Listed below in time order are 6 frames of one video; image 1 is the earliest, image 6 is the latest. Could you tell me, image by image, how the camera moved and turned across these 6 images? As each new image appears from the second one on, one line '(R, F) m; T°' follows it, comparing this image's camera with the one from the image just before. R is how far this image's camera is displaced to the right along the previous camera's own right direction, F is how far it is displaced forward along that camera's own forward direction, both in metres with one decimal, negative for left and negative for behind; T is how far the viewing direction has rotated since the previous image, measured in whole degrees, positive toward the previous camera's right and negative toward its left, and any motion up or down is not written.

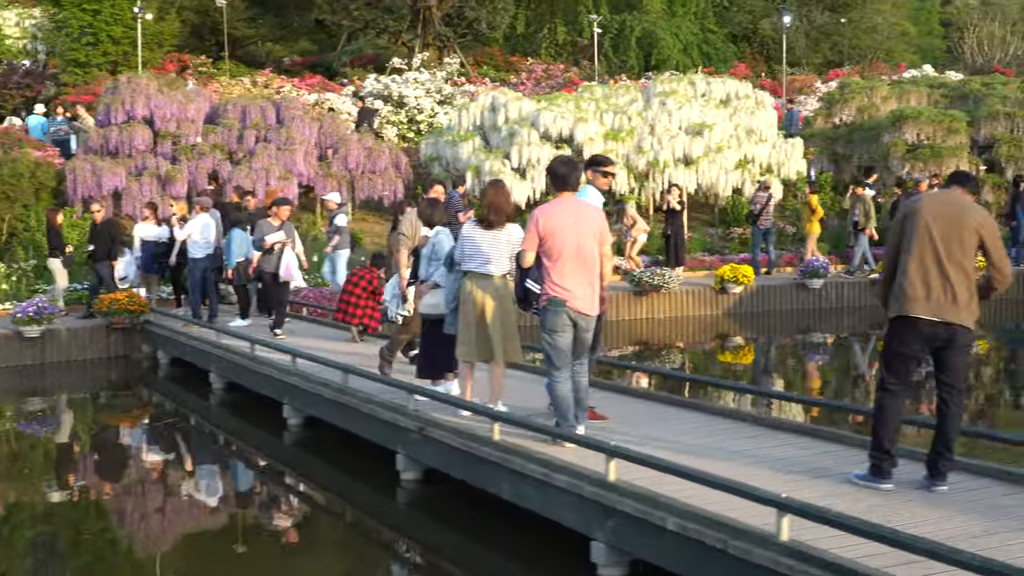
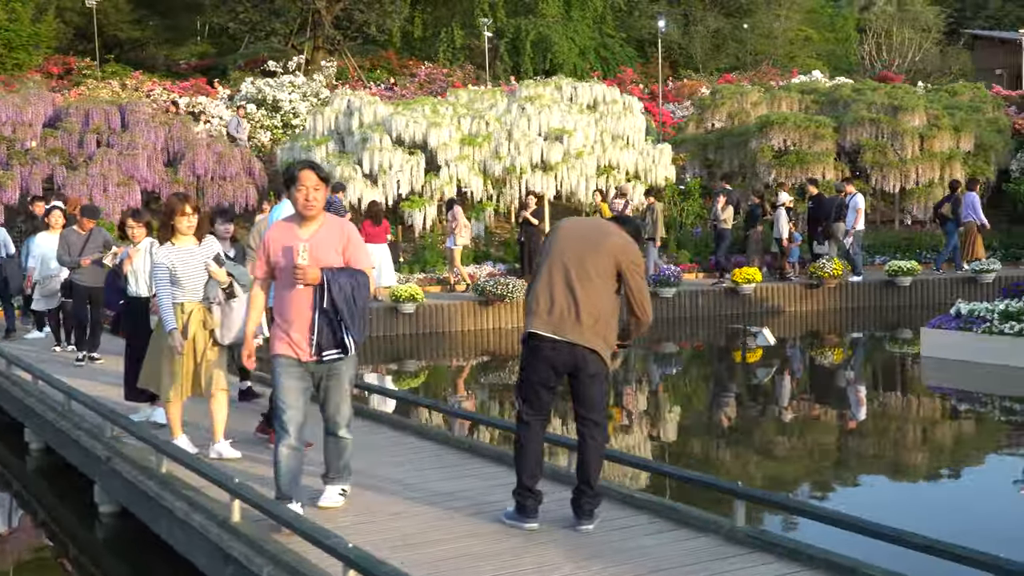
(+1.1, +0.4) m; +3°
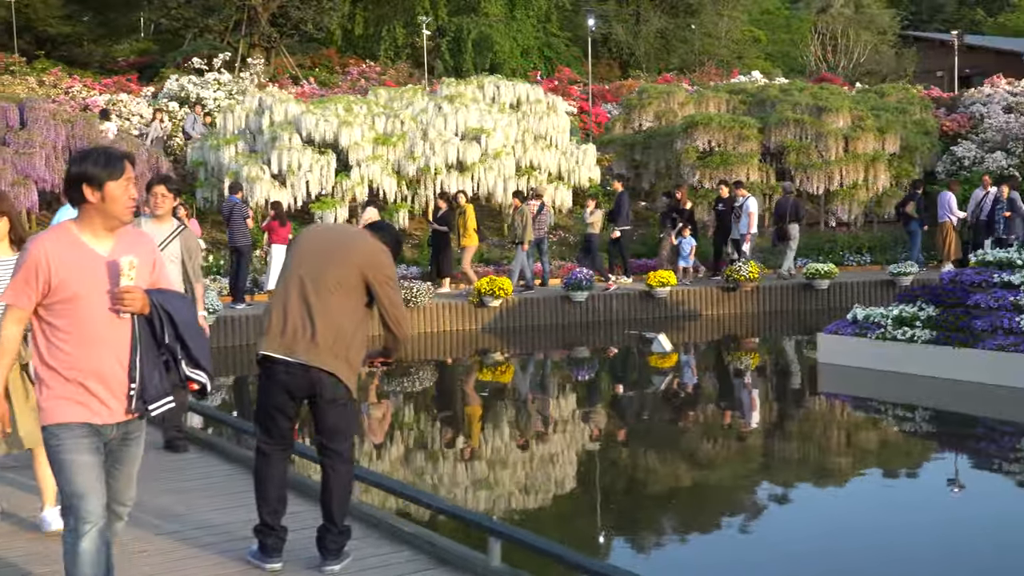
(+0.7, +0.4) m; +2°
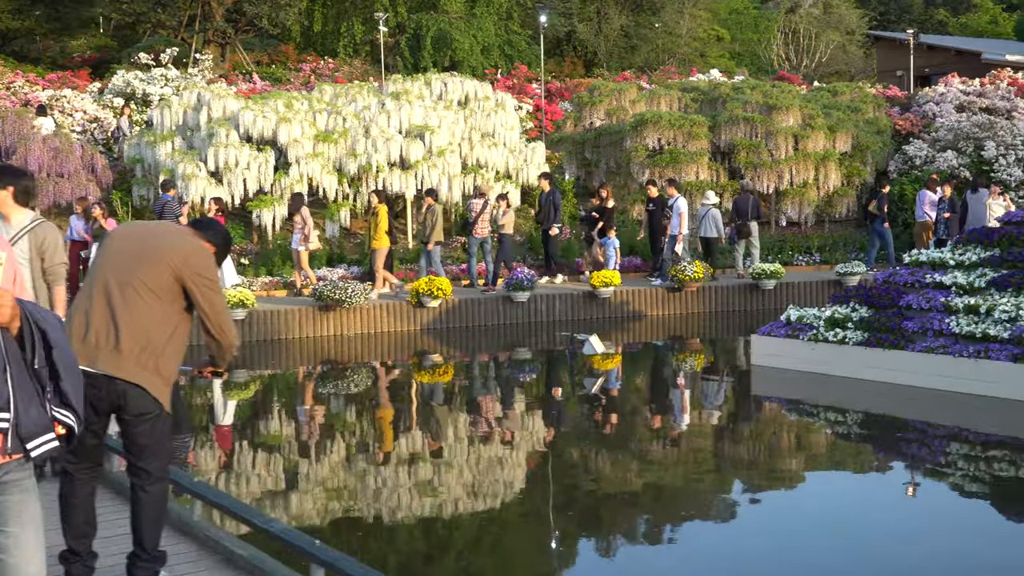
(+0.4, +0.3) m; +1°
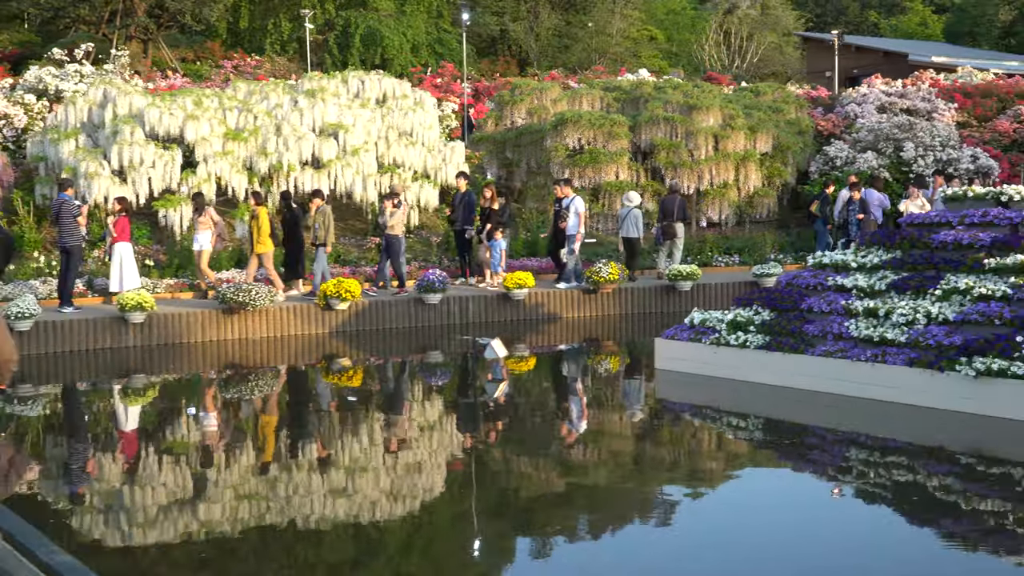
(+0.4, +0.3) m; +2°
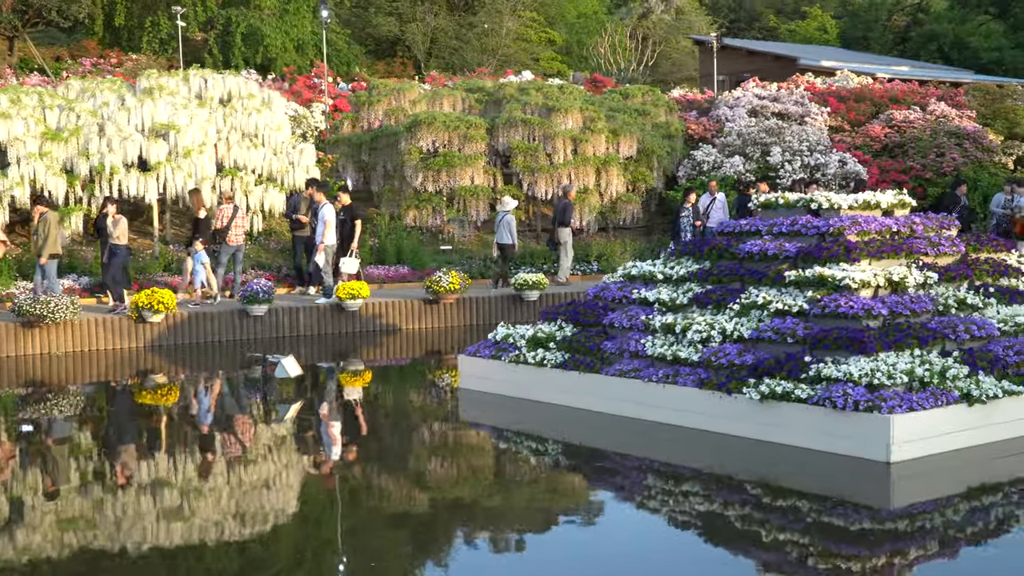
(+1.0, +0.8) m; +3°
